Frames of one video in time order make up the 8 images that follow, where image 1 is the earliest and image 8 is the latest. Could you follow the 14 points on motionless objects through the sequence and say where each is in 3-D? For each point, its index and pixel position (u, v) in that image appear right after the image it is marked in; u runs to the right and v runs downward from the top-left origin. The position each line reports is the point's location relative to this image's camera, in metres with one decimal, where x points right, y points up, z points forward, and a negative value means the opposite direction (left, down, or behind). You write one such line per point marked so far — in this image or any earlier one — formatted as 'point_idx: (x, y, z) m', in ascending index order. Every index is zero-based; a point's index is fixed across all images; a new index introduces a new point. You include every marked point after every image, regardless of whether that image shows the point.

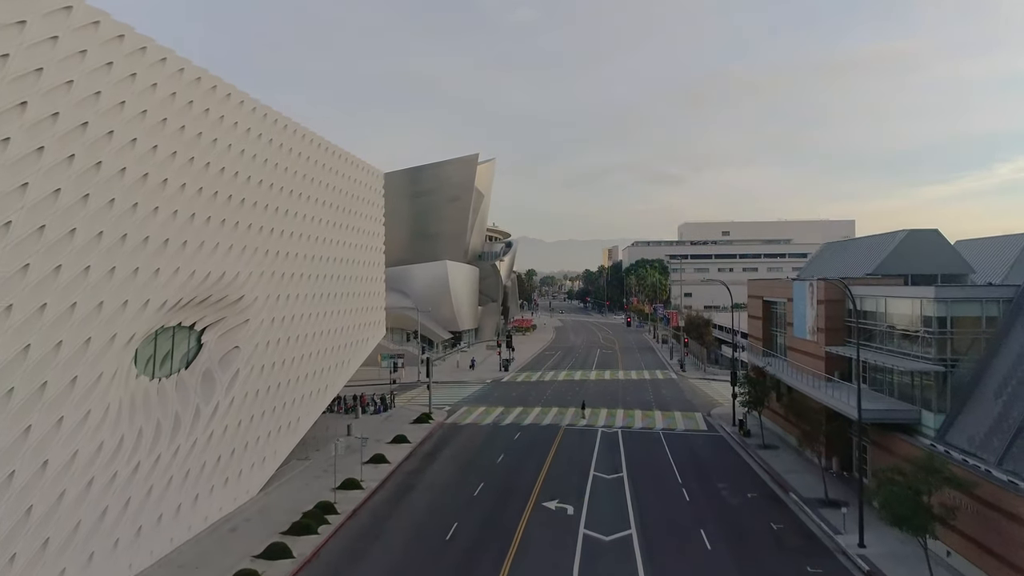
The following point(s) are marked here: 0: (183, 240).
0: (-9.2, +1.4, +16.5) m
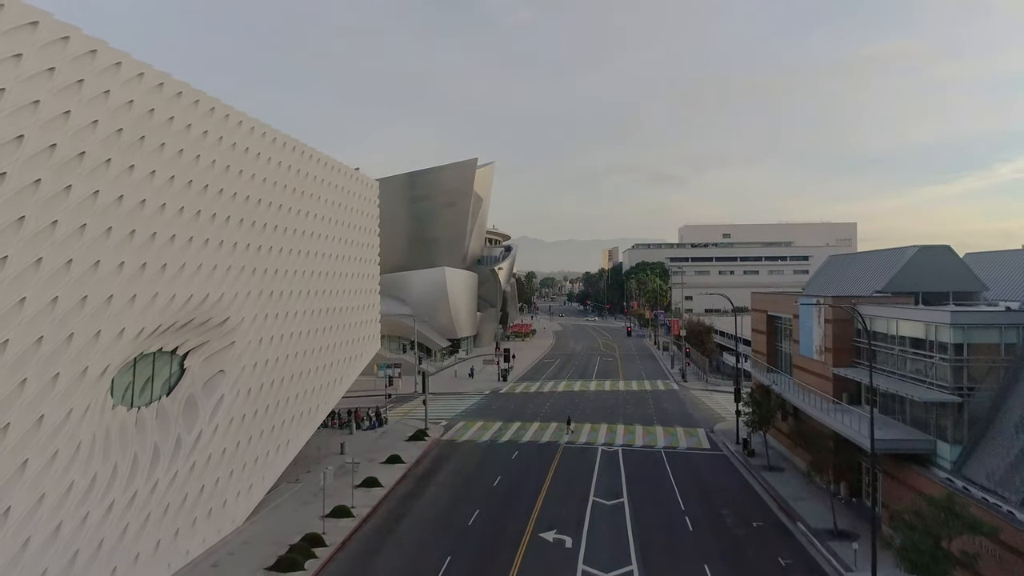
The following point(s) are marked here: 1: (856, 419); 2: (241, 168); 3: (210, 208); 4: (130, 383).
0: (-9.3, +0.7, +15.7) m
1: (+11.2, -4.3, +19.2) m
2: (-9.1, +4.0, +19.8) m
3: (-9.1, +2.4, +17.8) m
4: (-10.4, -2.6, +16.1) m
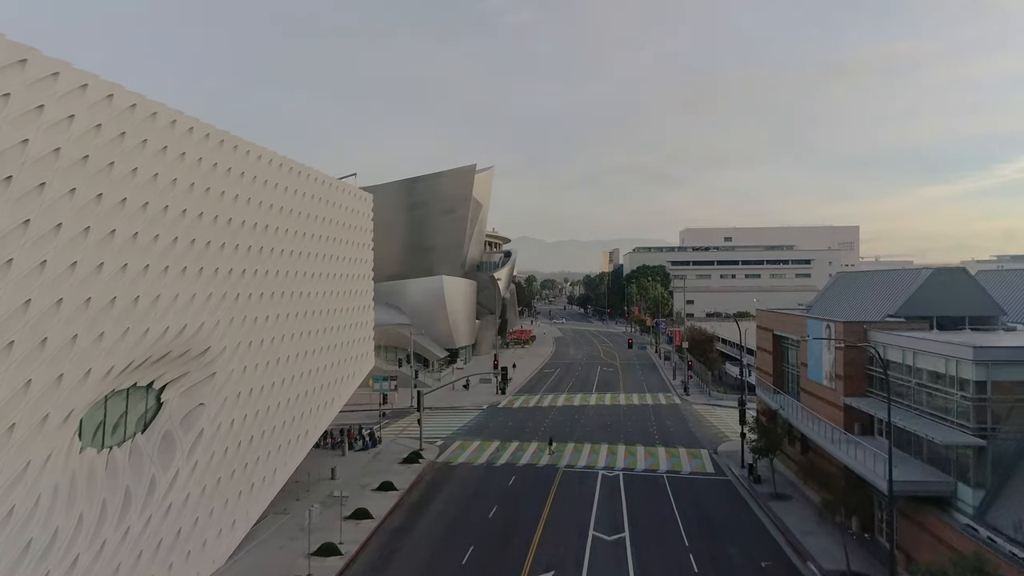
0: (-9.4, -0.2, +14.8) m
1: (+11.0, -5.2, +18.2) m
2: (-9.2, +3.1, +18.8) m
3: (-9.3, +1.5, +16.9) m
4: (-10.5, -3.4, +15.2) m
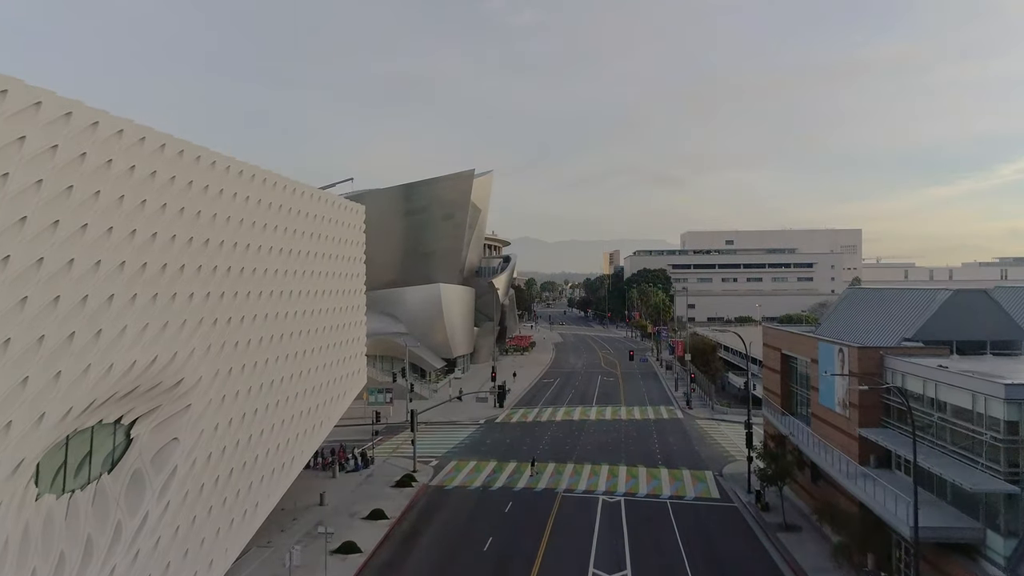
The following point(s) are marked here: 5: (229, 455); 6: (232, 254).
0: (-9.6, -0.9, +13.7) m
1: (+10.9, -5.9, +17.1) m
2: (-9.4, +2.3, +17.7) m
3: (-9.4, +0.8, +15.8) m
4: (-10.7, -4.2, +14.1) m
5: (-9.1, -5.4, +19.0) m
6: (-9.2, +1.1, +19.4) m
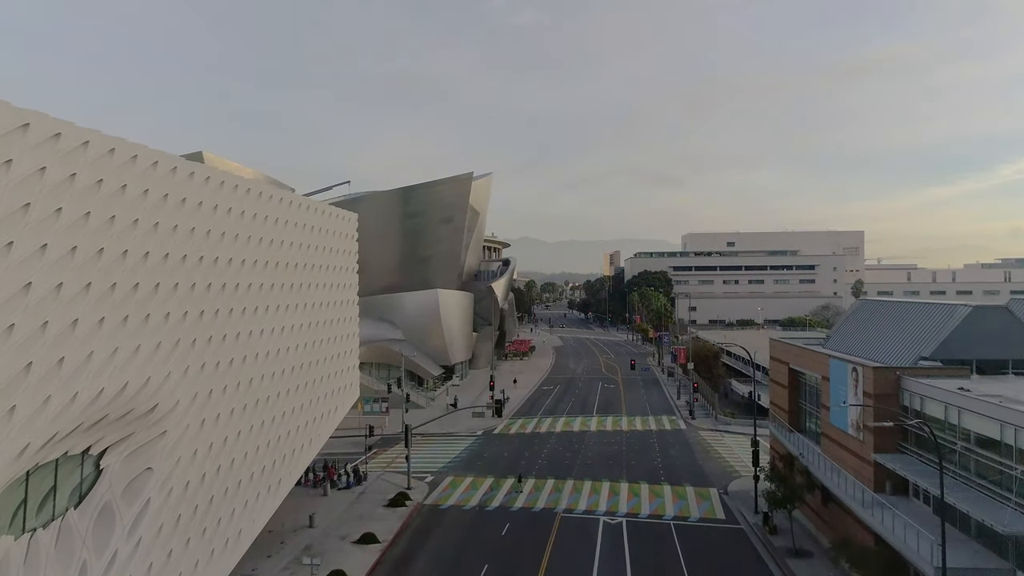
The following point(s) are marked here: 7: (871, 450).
0: (-9.7, -1.5, +12.7) m
1: (+10.8, -6.5, +16.1) m
2: (-9.5, +1.8, +16.7) m
3: (-9.5, +0.3, +14.7) m
4: (-10.8, -4.7, +13.0) m
5: (-9.2, -5.9, +18.0) m
6: (-9.3, +0.6, +18.4) m
7: (+11.3, -5.1, +18.6) m
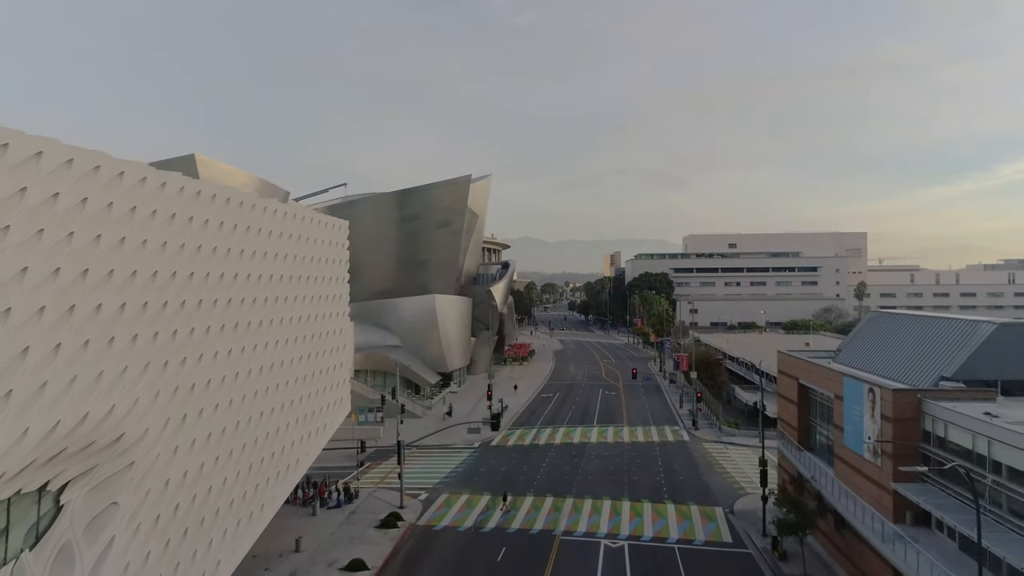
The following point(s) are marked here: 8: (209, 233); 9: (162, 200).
0: (-9.9, -2.0, +11.5) m
1: (+10.6, -7.0, +14.9) m
2: (-9.6, +1.3, +15.6) m
3: (-9.7, -0.2, +13.6) m
4: (-11.0, -5.2, +11.9) m
5: (-9.4, -6.4, +16.9) m
6: (-9.5, +0.1, +17.2) m
7: (+11.1, -5.6, +17.5) m
8: (-9.5, +1.8, +18.7) m
9: (-9.7, +2.5, +16.4) m
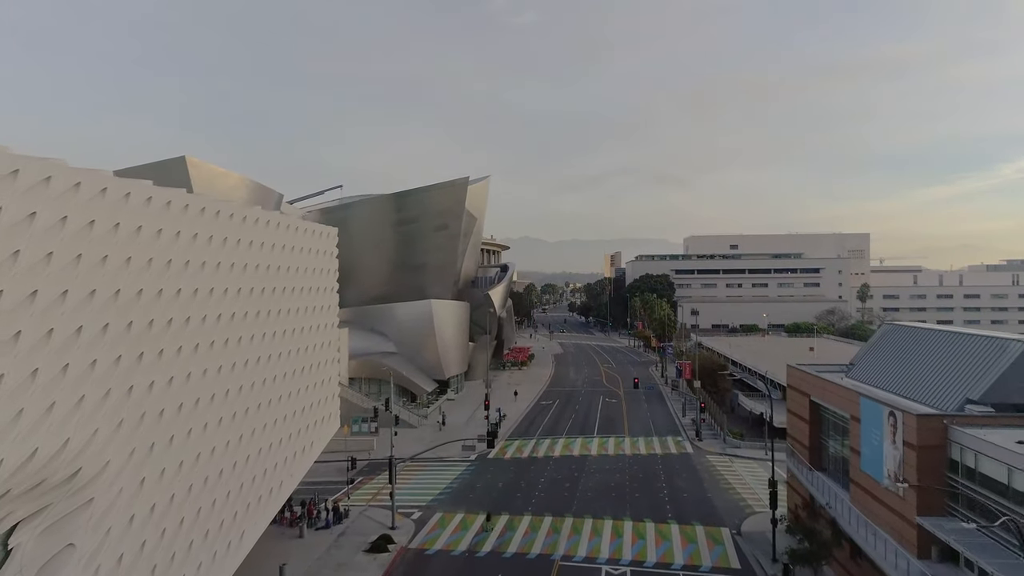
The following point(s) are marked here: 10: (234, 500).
0: (-10.0, -2.5, +10.3) m
1: (+10.5, -7.4, +13.7) m
2: (-9.8, +0.8, +14.3) m
3: (-9.8, -0.7, +12.4) m
4: (-11.1, -5.7, +10.7) m
5: (-9.5, -6.9, +15.6) m
6: (-9.6, -0.4, +16.0) m
7: (+11.0, -6.1, +16.2) m
8: (-9.7, +1.3, +17.4) m
9: (-9.8, +2.0, +15.1) m
10: (-9.3, -7.1, +19.7) m
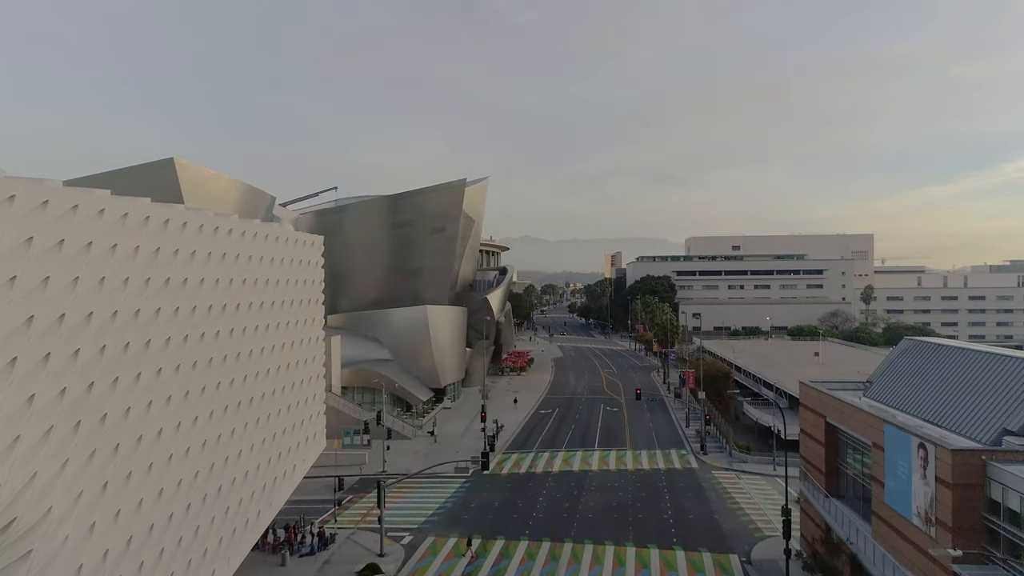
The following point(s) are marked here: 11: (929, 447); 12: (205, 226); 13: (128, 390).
0: (-10.2, -3.0, +8.7) m
1: (+10.3, -8.0, +12.1) m
2: (-10.0, +0.3, +12.8) m
3: (-10.0, -1.3, +10.8) m
4: (-11.3, -6.3, +9.1) m
5: (-9.7, -7.4, +14.1) m
6: (-9.8, -1.0, +14.5) m
7: (+10.8, -6.6, +14.7) m
8: (-9.9, +0.8, +15.9) m
9: (-10.0, +1.4, +13.6) m
10: (-9.5, -7.6, +18.2) m
11: (+10.9, -4.2, +15.4) m
12: (-9.8, +2.1, +19.3) m
13: (-9.7, -2.5, +15.1) m
